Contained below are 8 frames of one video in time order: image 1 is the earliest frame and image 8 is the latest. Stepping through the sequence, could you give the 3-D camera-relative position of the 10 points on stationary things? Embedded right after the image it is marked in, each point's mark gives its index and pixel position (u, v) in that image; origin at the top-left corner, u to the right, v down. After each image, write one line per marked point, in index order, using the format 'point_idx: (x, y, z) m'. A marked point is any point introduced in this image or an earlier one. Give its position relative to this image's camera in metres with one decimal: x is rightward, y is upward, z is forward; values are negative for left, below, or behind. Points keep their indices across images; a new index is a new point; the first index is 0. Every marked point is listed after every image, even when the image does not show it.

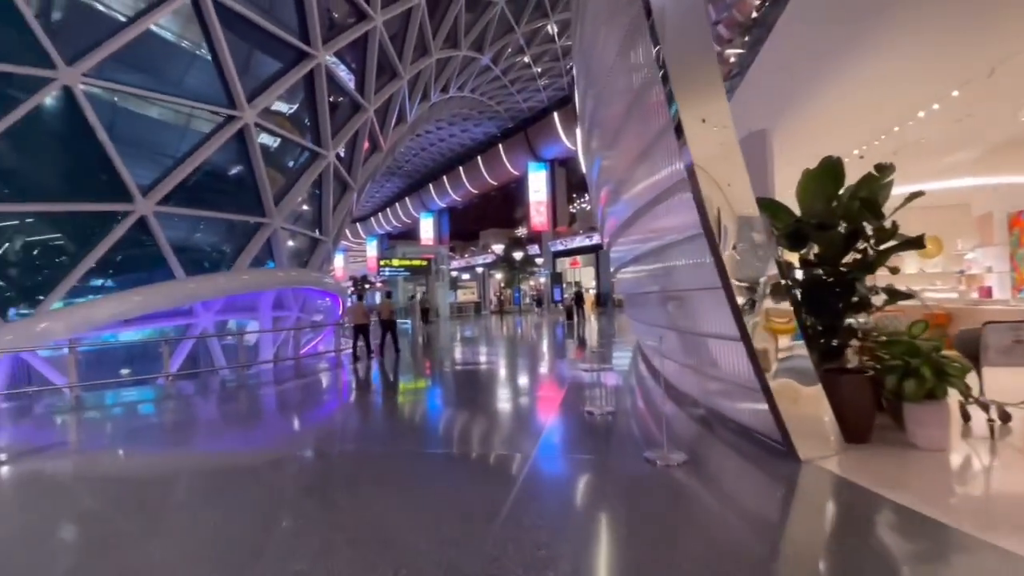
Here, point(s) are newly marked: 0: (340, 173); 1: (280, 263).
0: (-5.9, +4.0, +15.7) m
1: (-6.9, +0.8, +13.7) m
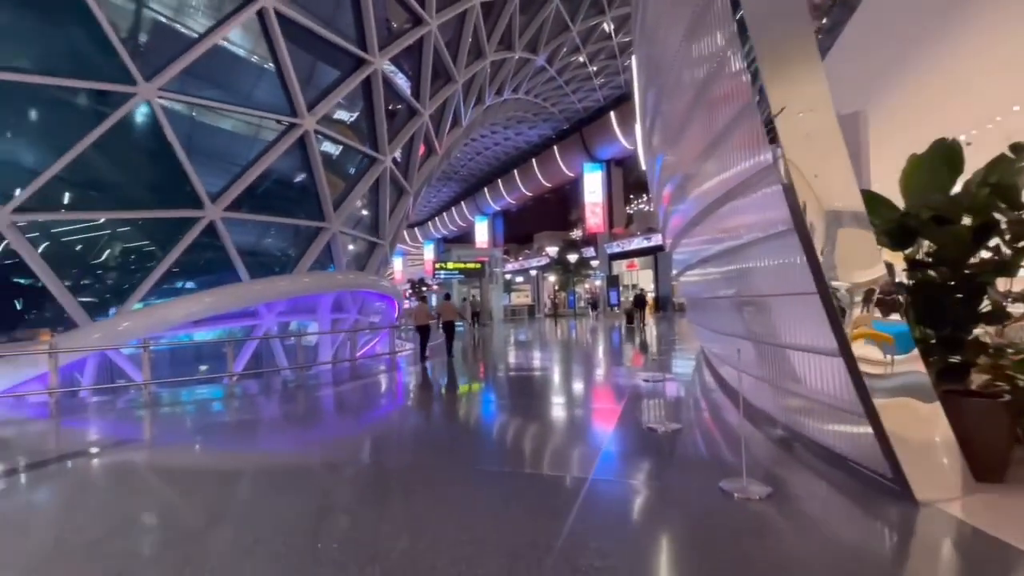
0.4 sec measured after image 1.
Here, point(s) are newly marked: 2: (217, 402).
0: (-4.1, +3.9, +16.1) m
1: (-5.4, +0.7, +14.1) m
2: (-4.9, -1.9, +7.9) m
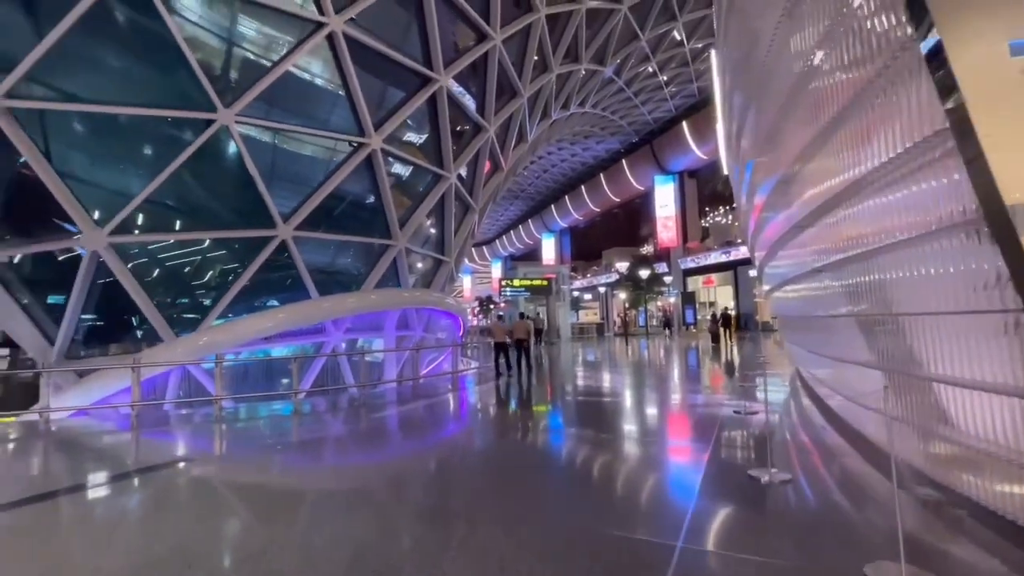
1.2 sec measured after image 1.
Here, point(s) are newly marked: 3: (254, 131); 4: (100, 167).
0: (-1.8, +3.4, +16.2) m
1: (-3.4, +0.2, +14.4) m
2: (-3.8, -2.2, +8.0) m
3: (-5.9, +3.6, +10.7) m
4: (-8.6, +2.6, +9.8) m
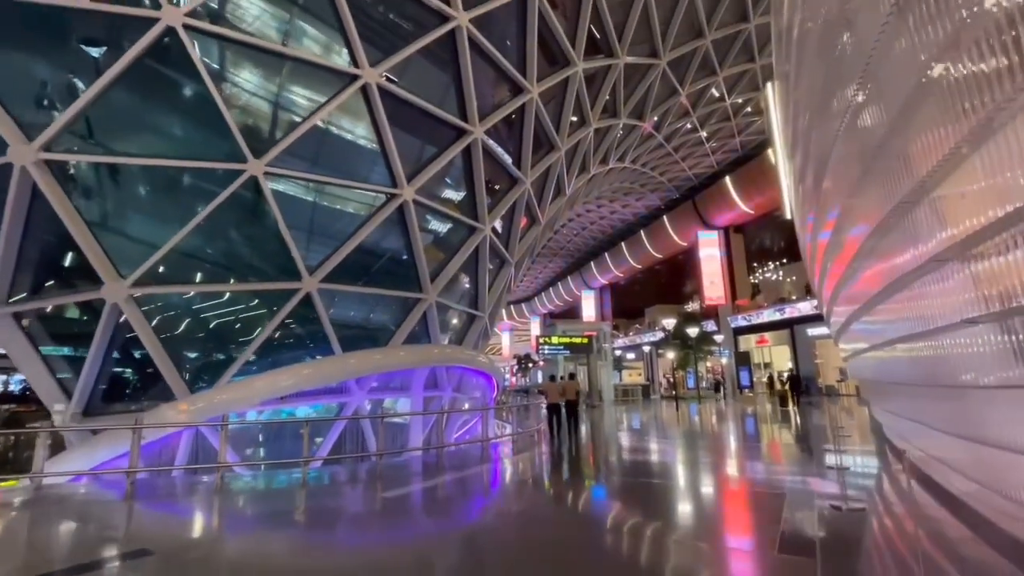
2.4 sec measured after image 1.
0: (-0.6, +1.4, +15.9) m
1: (-2.3, -1.5, +13.8) m
2: (-3.2, -3.1, +7.3) m
3: (-5.0, +2.3, +10.8) m
4: (-7.9, +1.4, +10.1) m
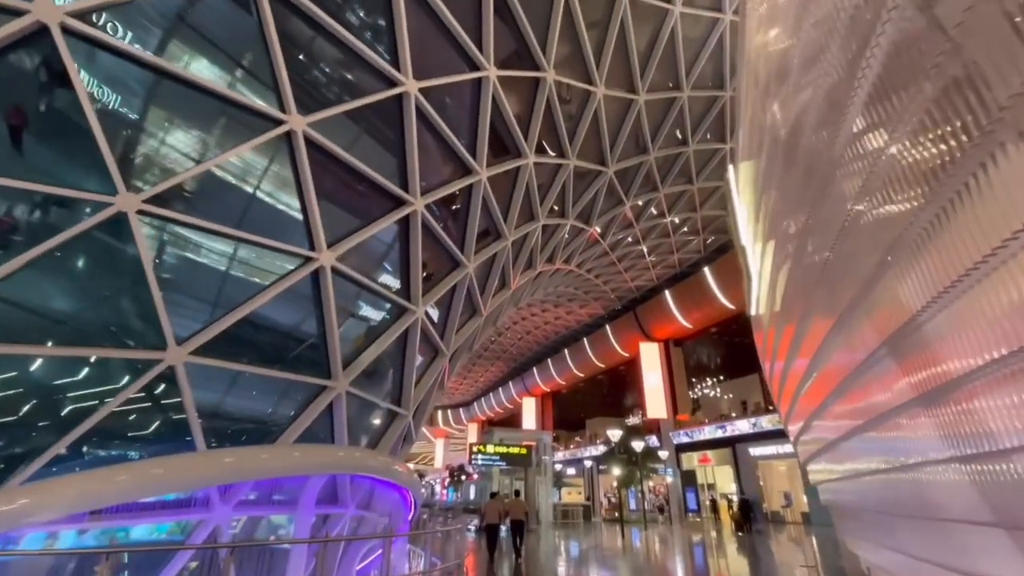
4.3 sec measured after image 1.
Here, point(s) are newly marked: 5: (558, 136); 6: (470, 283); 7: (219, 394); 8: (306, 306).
0: (-2.5, -1.5, +14.6) m
1: (-4.1, -3.8, +11.8) m
2: (-4.3, -3.9, +5.0) m
3: (-6.2, +0.8, +9.4) m
4: (-9.0, +0.3, +8.2) m
5: (+1.7, +5.6, +17.4) m
6: (-1.4, +0.1, +16.0) m
7: (-6.0, -2.2, +9.6) m
8: (-4.7, -0.6, +11.1) m
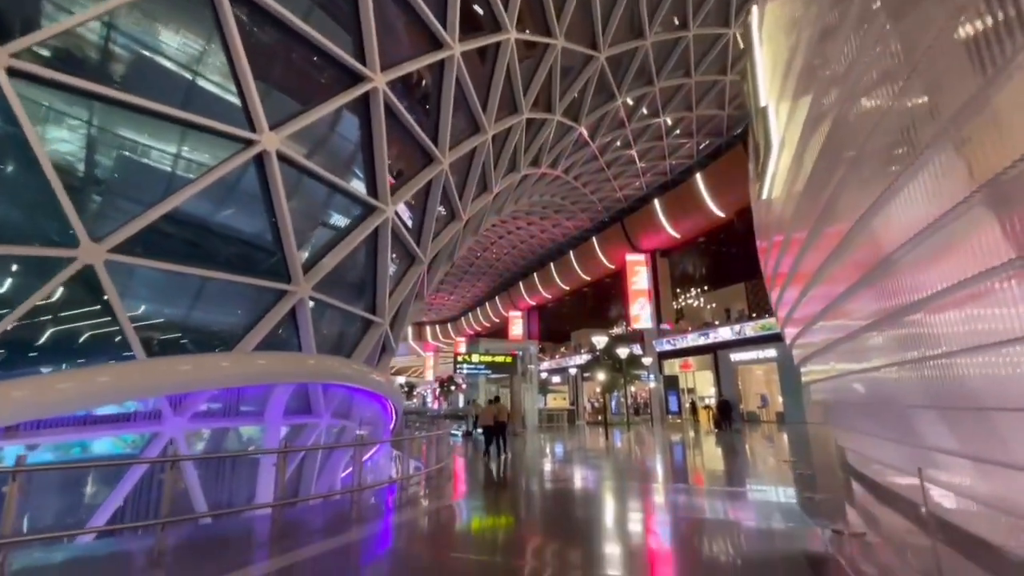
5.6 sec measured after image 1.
0: (-3.0, +1.2, +13.8) m
1: (-4.4, -1.5, +11.4) m
2: (-4.5, -2.8, +4.7) m
3: (-6.6, +2.5, +8.2) m
4: (-9.3, +1.8, +7.0) m
5: (+1.0, +8.8, +15.4) m
6: (-2.0, +3.0, +14.9) m
7: (-6.3, -0.3, +8.9) m
8: (-5.1, +1.5, +10.2) m
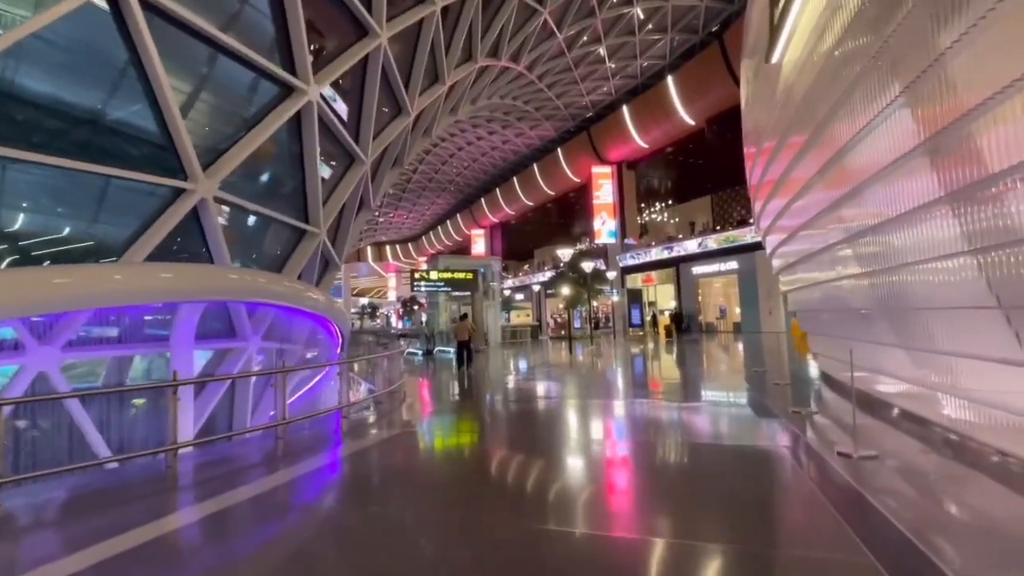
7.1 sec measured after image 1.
0: (-4.1, +3.5, +12.2) m
1: (-5.3, +0.4, +10.1) m
2: (-4.9, -2.0, +3.8) m
3: (-7.3, +3.8, +6.1) m
4: (-9.9, +2.8, +4.9) m
5: (-0.3, +11.4, +12.8) m
6: (-3.2, +5.5, +13.0) m
7: (-7.0, +1.1, +7.4) m
8: (-5.9, +3.2, +8.4) m
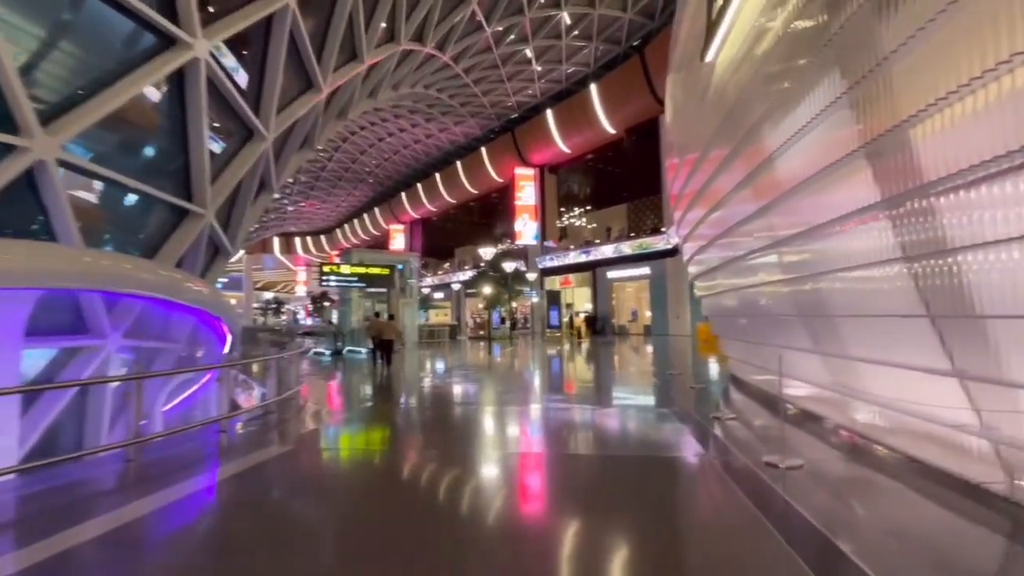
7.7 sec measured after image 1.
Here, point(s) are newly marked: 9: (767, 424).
0: (-5.9, +3.7, +10.9) m
1: (-6.9, +0.6, +8.7) m
2: (-5.4, -1.8, +2.5) m
3: (-8.0, +4.1, +4.4) m
4: (-10.4, +3.1, +2.8) m
5: (-2.0, +11.4, +12.2) m
6: (-5.1, +5.7, +11.9) m
7: (-8.1, +1.4, +5.7) m
8: (-7.1, +3.4, +6.9) m
9: (+3.2, -1.7, +5.9) m
